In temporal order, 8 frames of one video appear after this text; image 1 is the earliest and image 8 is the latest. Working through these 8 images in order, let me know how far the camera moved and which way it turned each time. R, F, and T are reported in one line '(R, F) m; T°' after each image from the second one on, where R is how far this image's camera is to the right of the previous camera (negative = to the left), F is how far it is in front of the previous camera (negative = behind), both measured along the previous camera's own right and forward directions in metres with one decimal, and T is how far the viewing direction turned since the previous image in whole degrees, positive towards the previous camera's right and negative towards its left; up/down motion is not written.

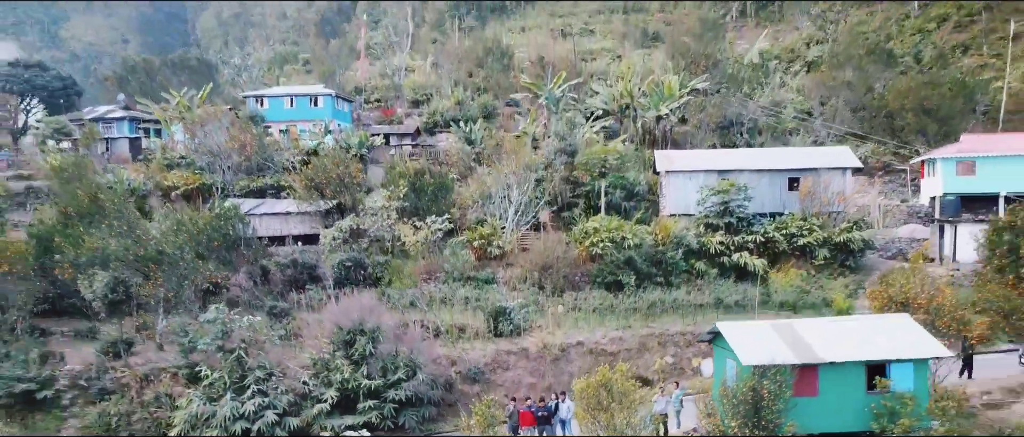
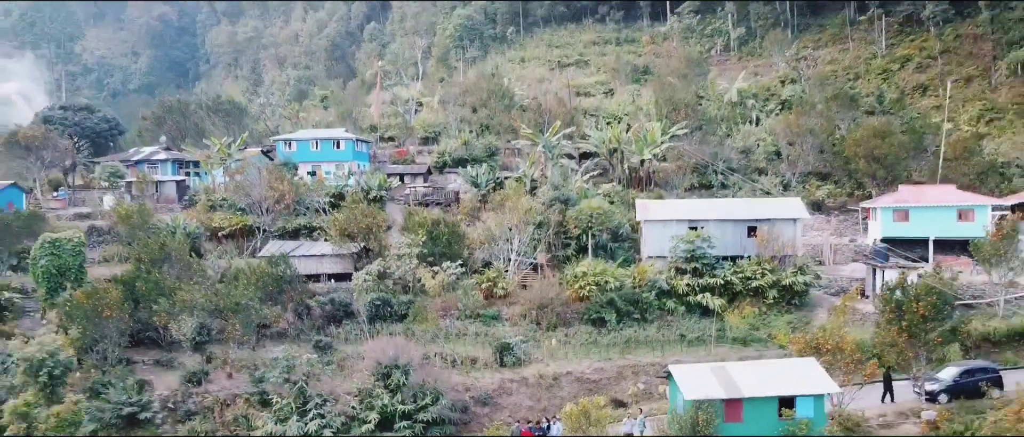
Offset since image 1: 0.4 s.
(0.0, -2.0) m; 0°
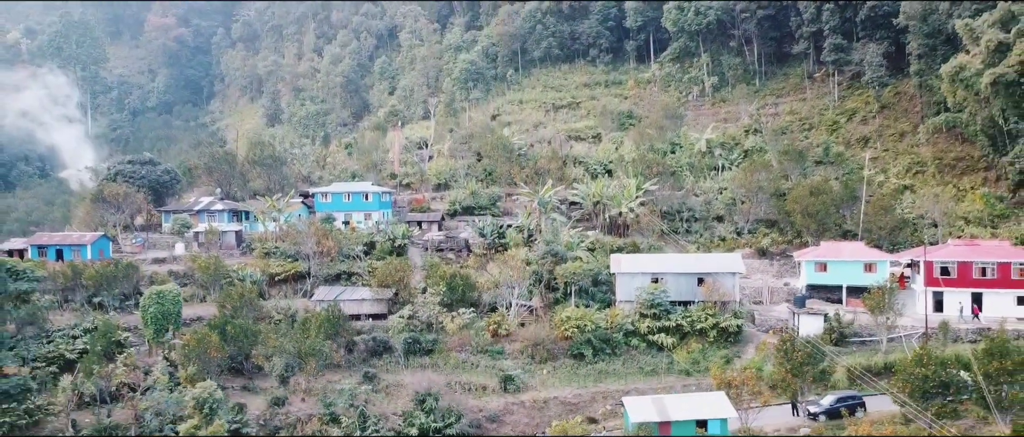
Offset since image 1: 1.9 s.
(-0.1, -3.6) m; 0°
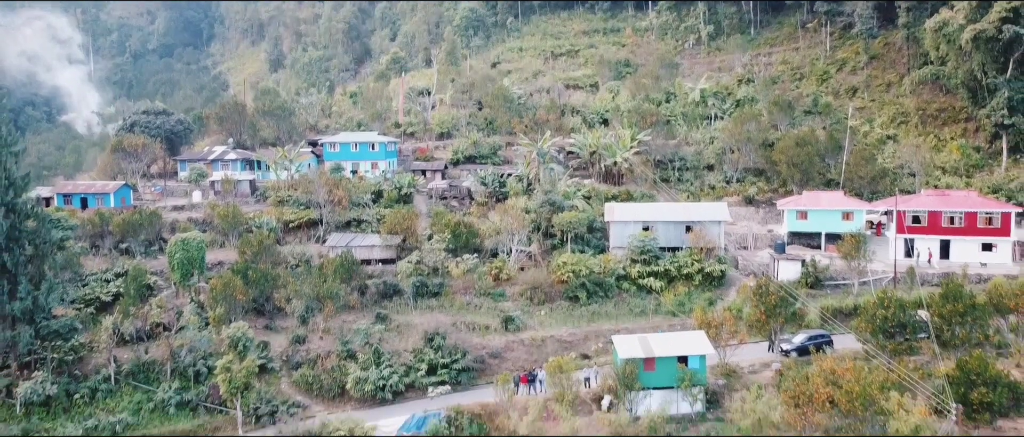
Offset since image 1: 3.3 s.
(0.0, -1.1) m; 0°
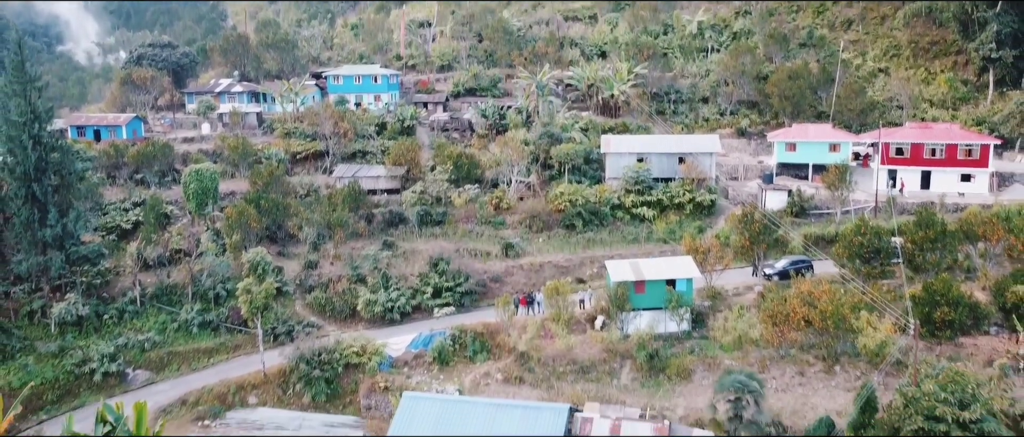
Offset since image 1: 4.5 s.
(0.0, -0.8) m; 0°
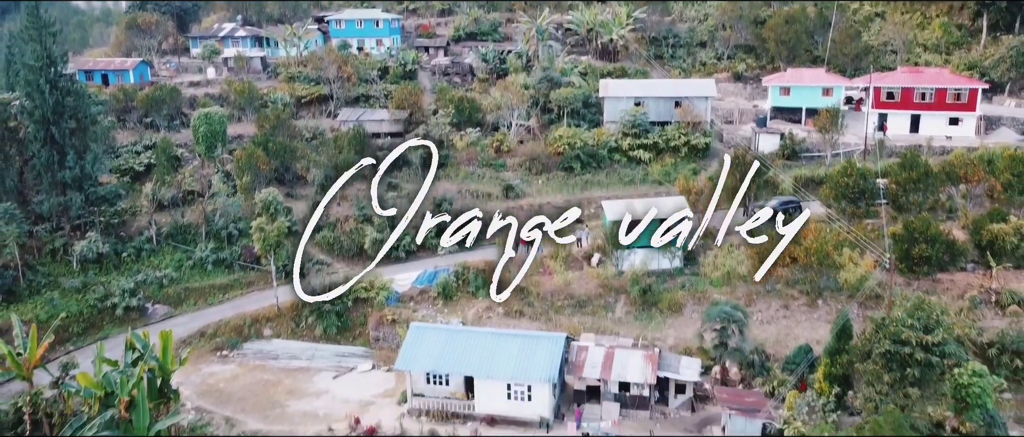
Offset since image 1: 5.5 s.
(0.0, -0.6) m; 0°
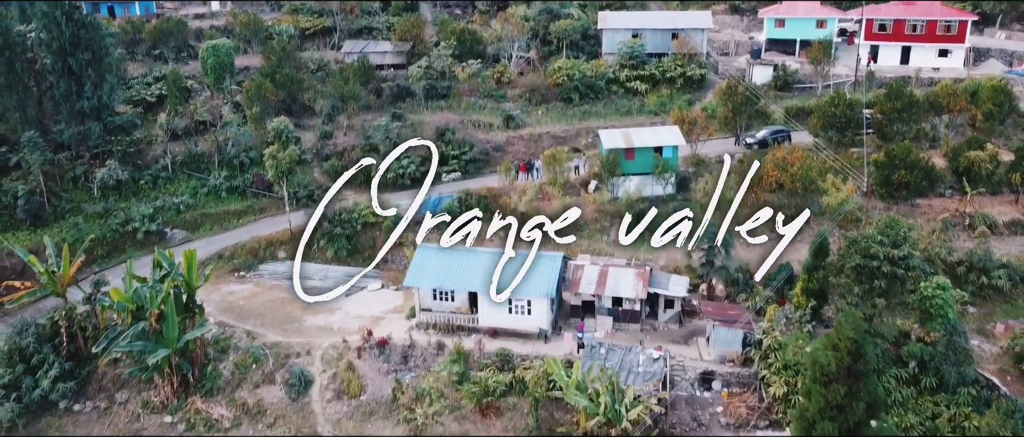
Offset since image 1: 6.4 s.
(0.0, -0.7) m; 0°
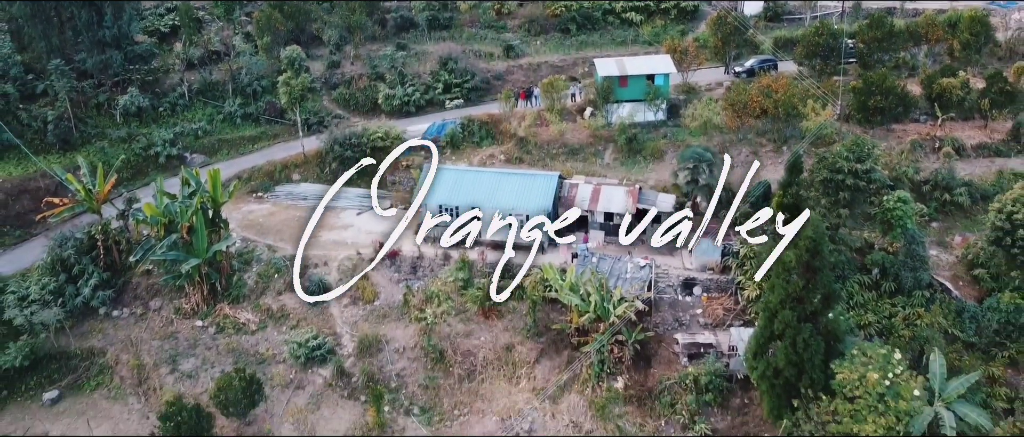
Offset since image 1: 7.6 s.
(0.0, -1.0) m; 0°
